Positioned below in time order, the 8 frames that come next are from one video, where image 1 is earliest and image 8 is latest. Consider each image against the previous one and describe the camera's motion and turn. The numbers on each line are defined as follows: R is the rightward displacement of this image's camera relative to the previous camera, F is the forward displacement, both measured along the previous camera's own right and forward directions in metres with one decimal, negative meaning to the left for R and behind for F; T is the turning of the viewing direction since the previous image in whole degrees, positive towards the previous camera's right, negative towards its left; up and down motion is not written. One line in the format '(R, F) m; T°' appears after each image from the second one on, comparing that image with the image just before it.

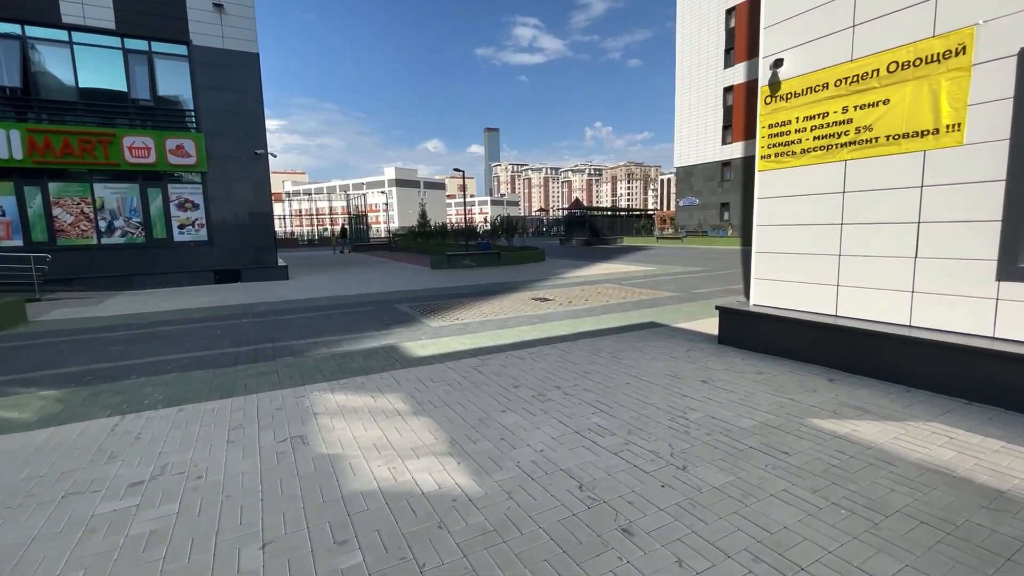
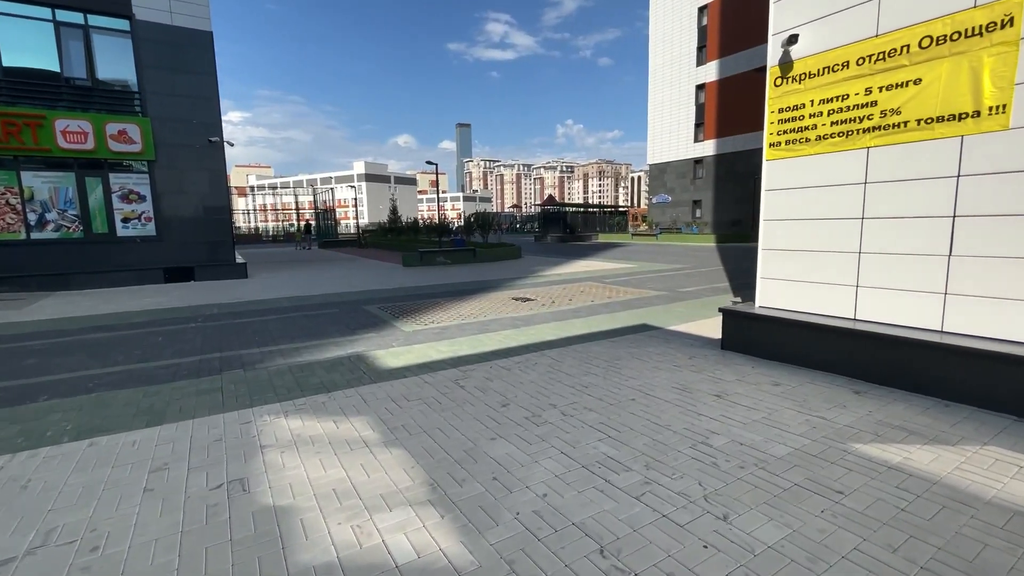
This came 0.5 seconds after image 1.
(-0.1, +0.7) m; +3°
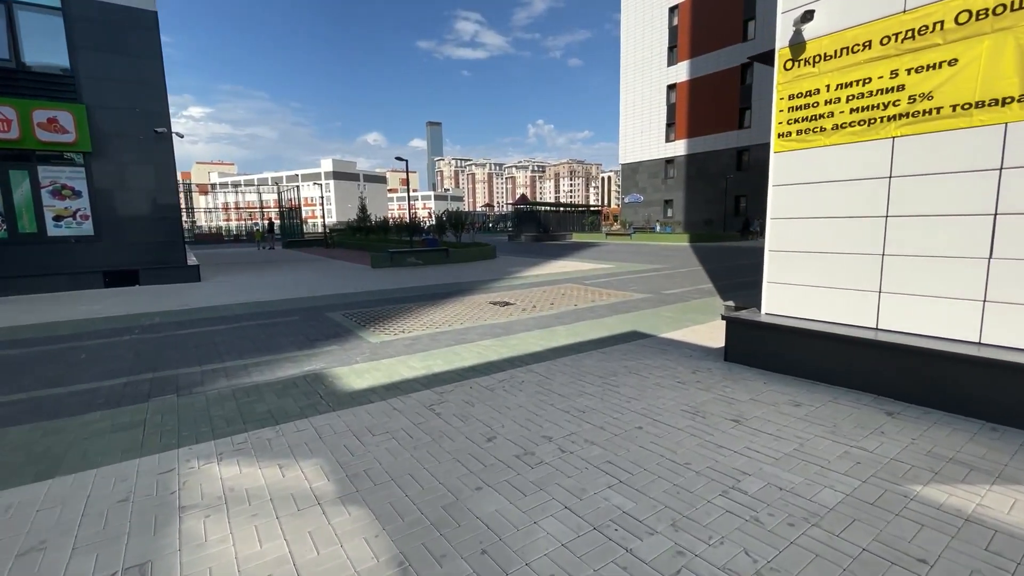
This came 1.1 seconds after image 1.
(-0.1, +0.7) m; +3°
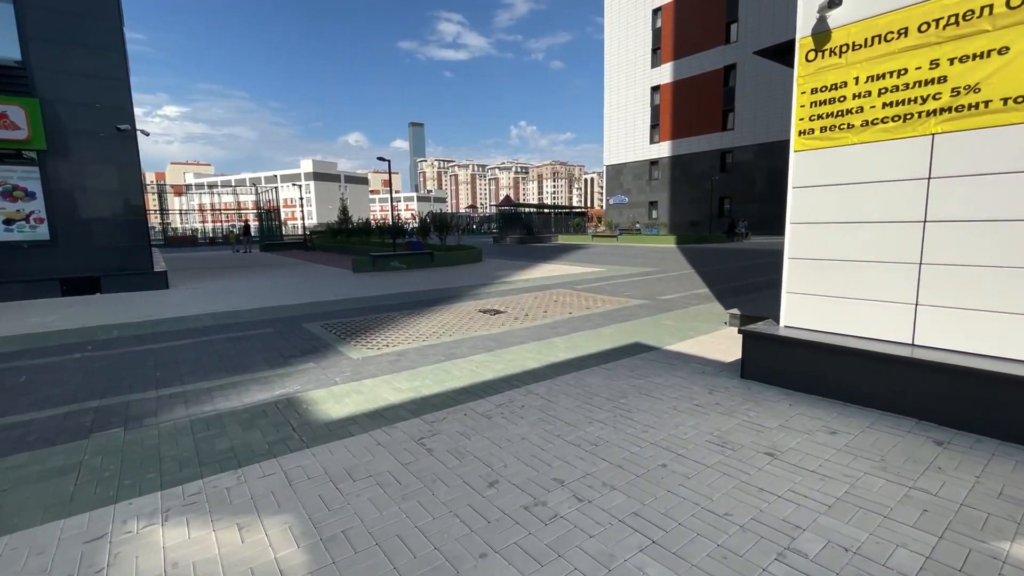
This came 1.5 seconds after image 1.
(-0.1, +0.5) m; +2°
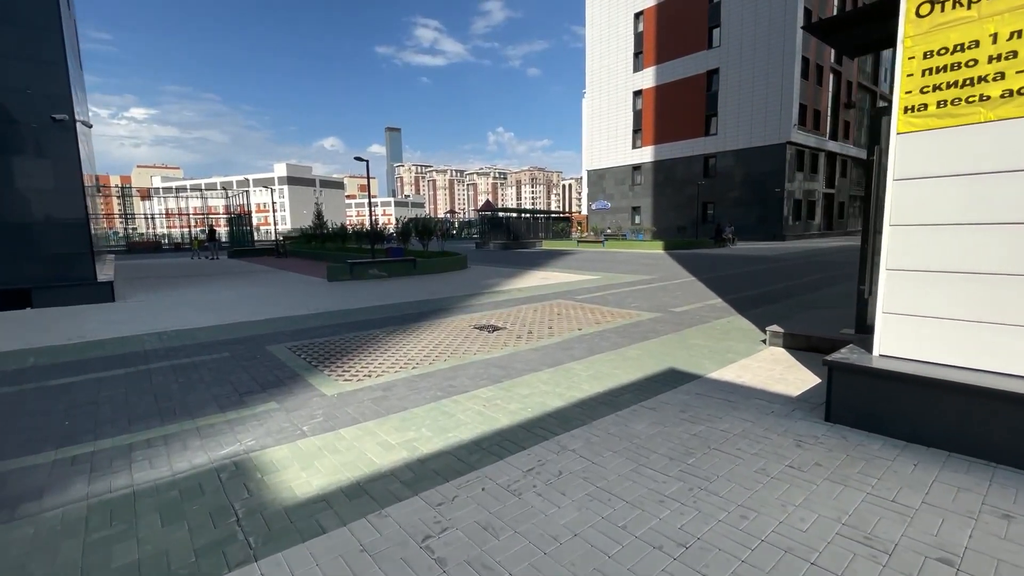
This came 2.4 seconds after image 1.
(-0.3, +1.1) m; +3°
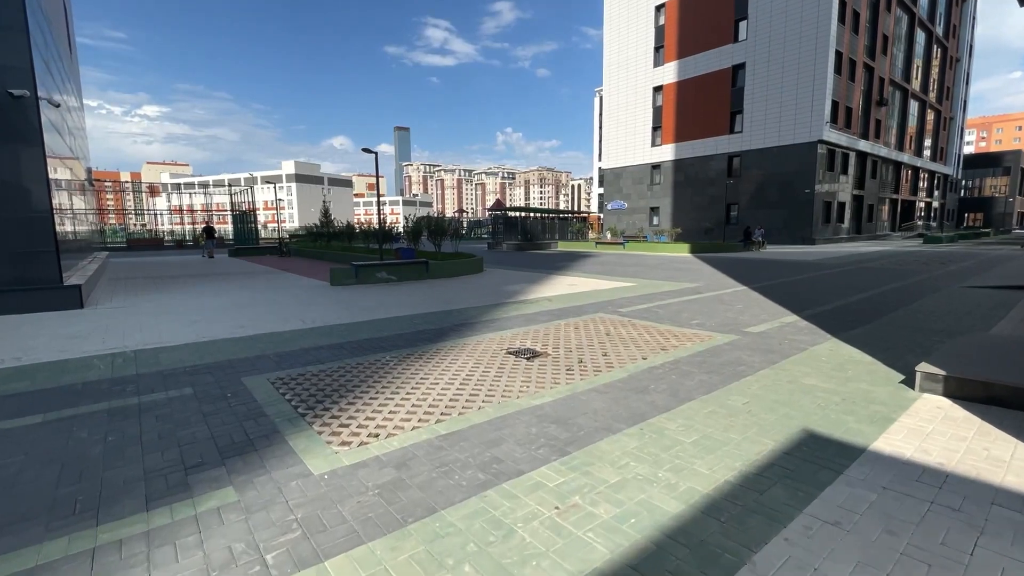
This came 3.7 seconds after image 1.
(-0.5, +1.6) m; -1°
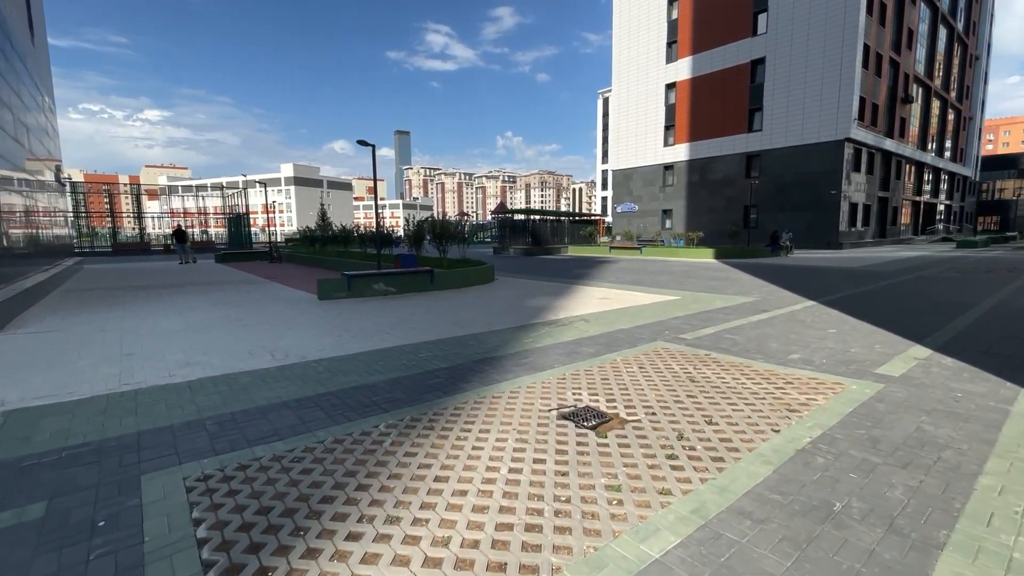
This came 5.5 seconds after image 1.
(-0.5, +2.0) m; 0°
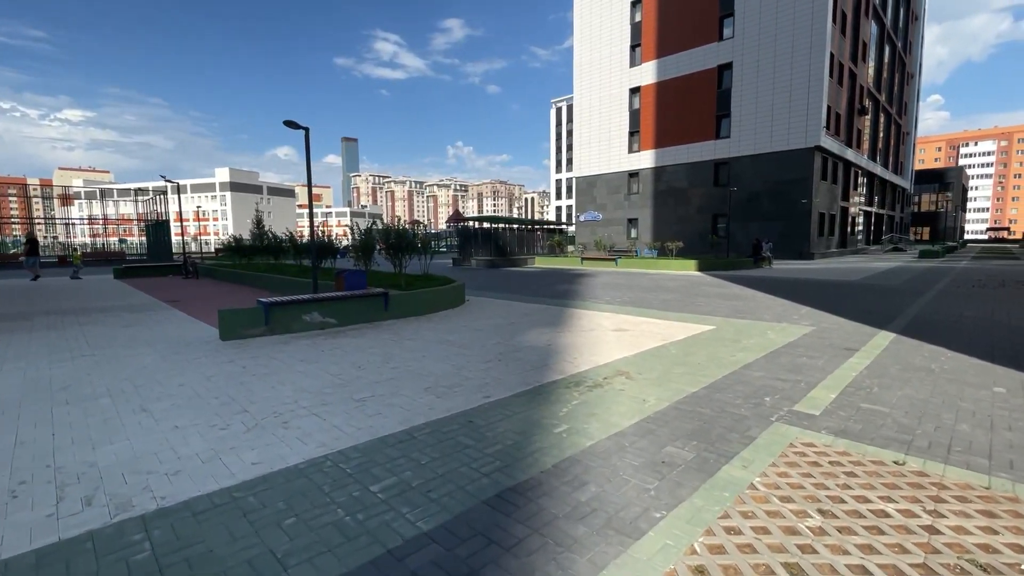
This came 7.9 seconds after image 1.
(-0.6, +2.9) m; +6°
